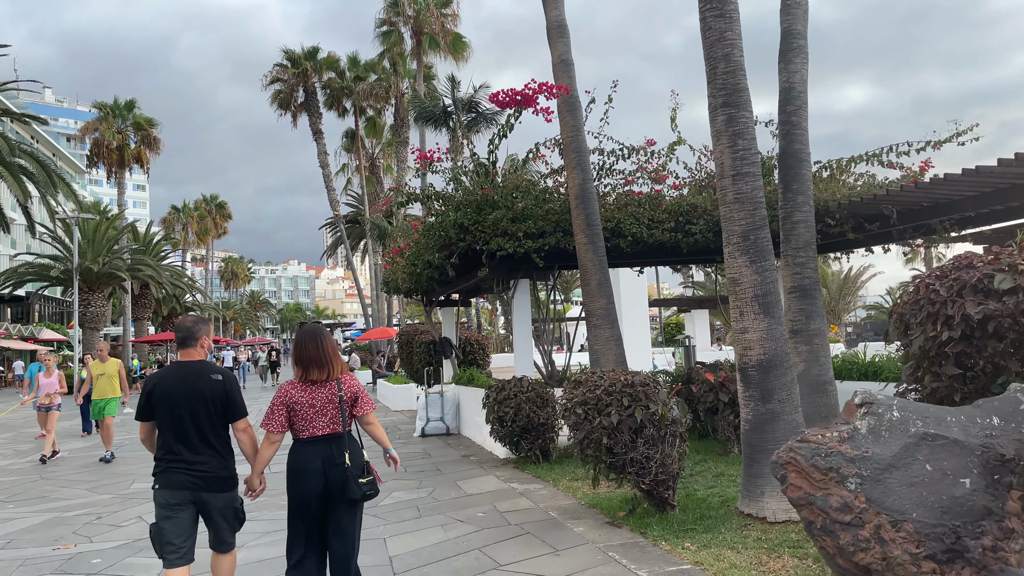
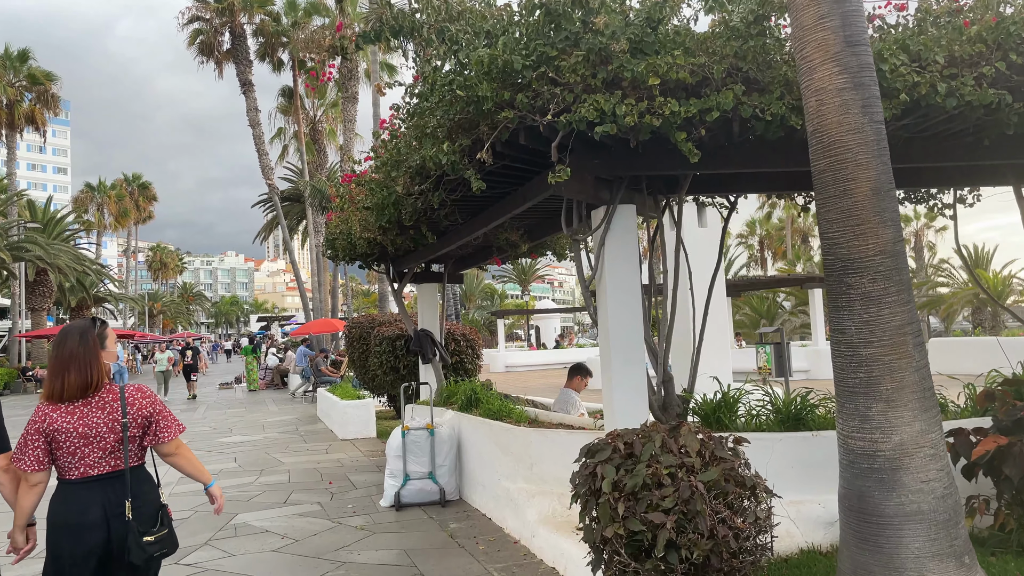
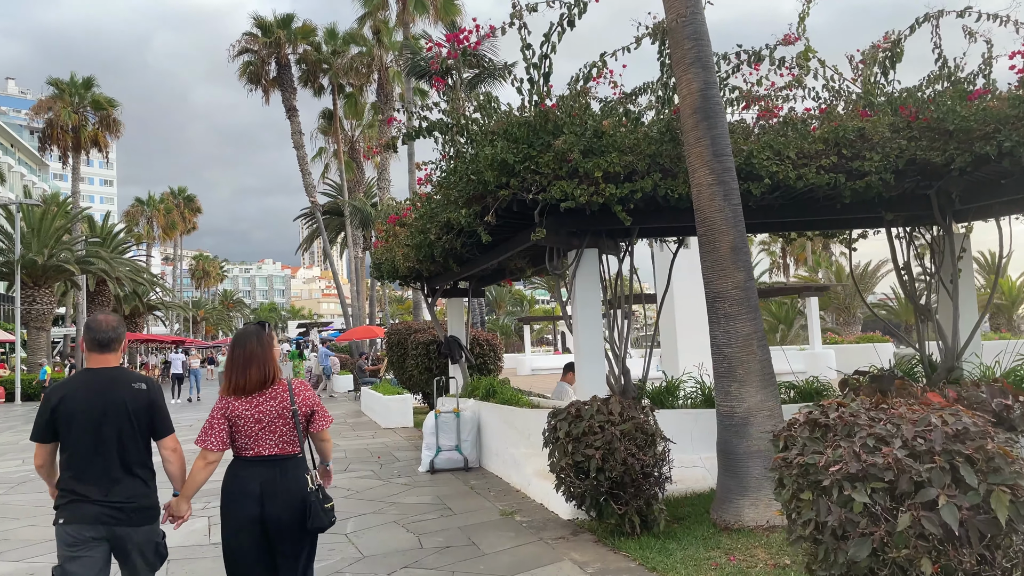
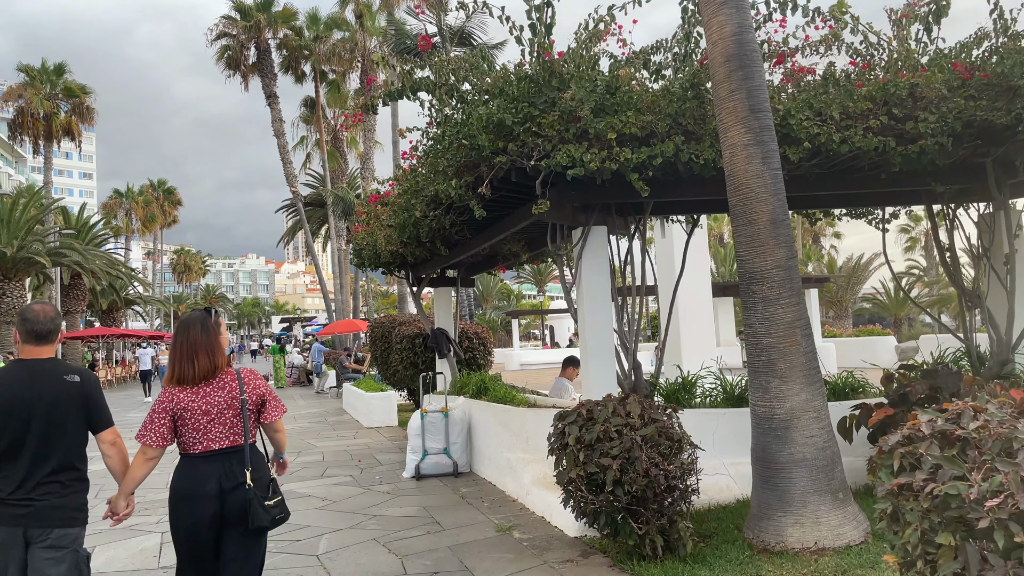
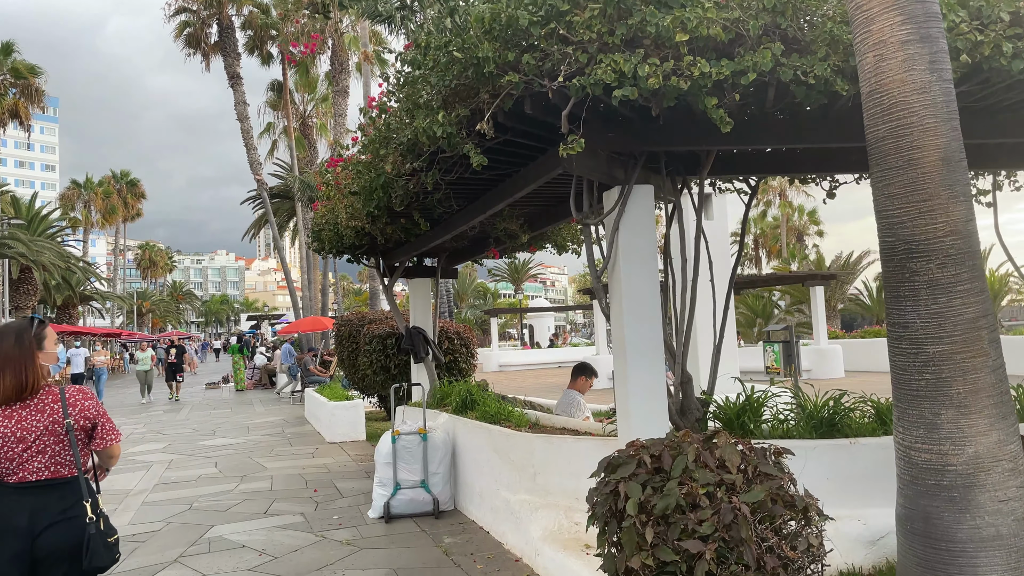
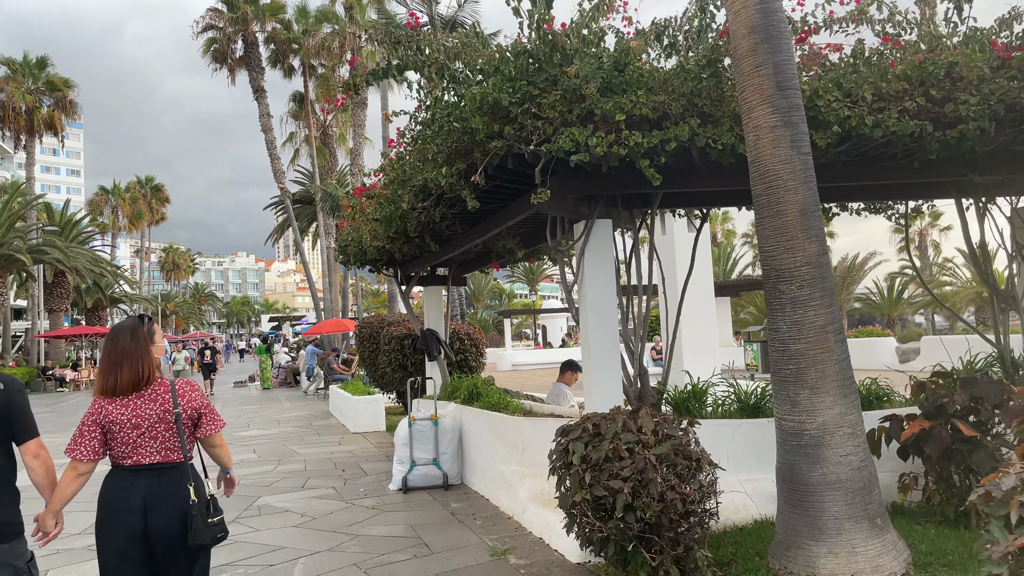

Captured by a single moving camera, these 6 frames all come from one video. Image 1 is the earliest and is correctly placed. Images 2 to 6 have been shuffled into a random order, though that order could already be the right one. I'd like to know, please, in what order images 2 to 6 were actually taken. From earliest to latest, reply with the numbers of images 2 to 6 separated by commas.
3, 4, 6, 2, 5
